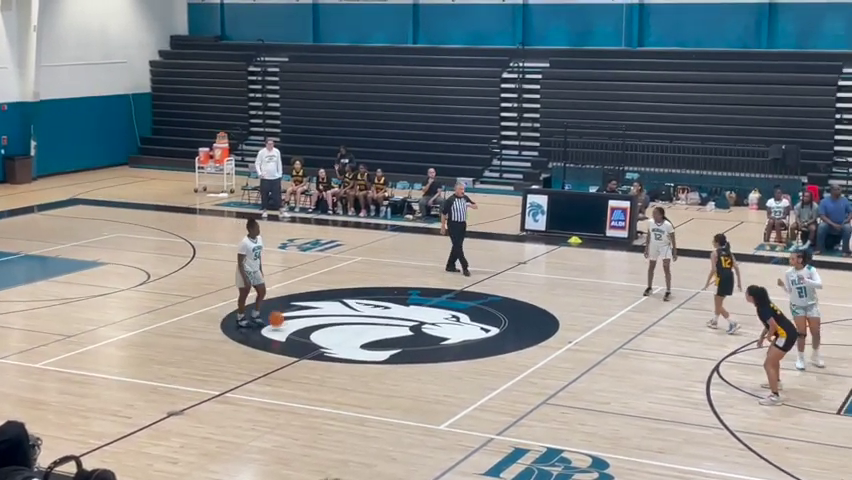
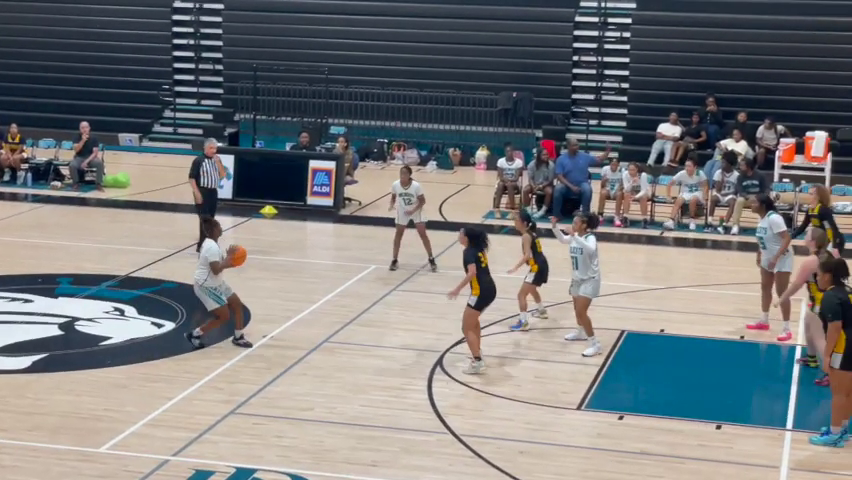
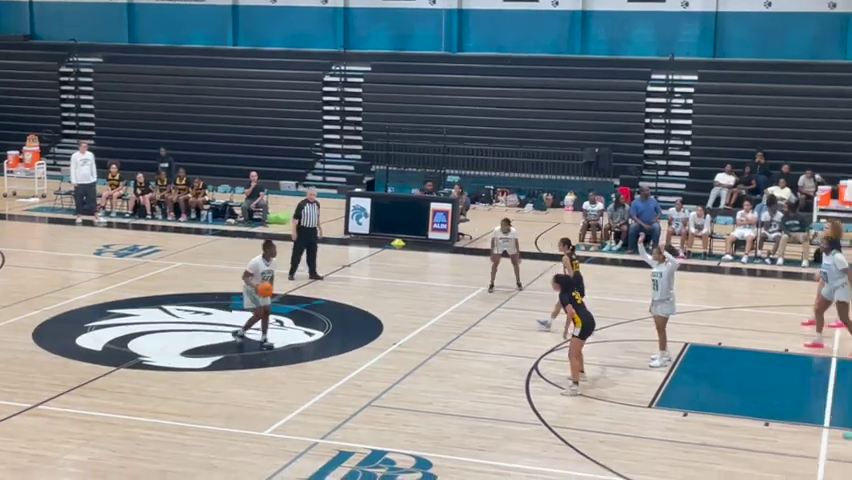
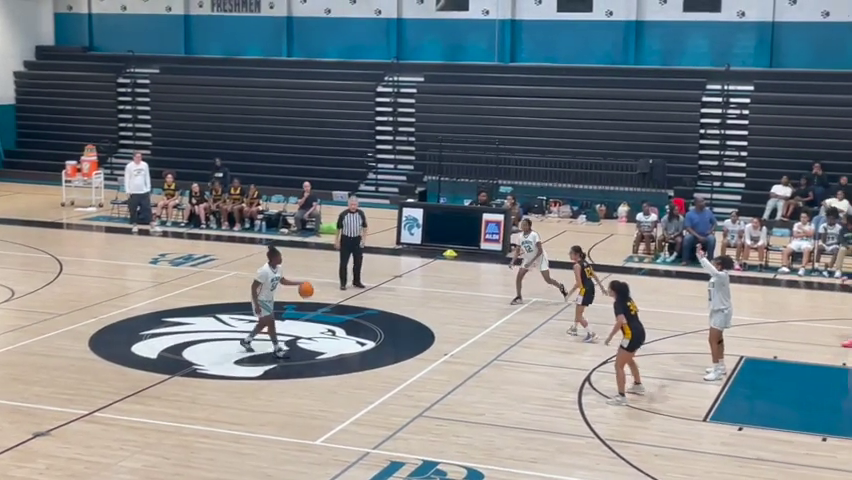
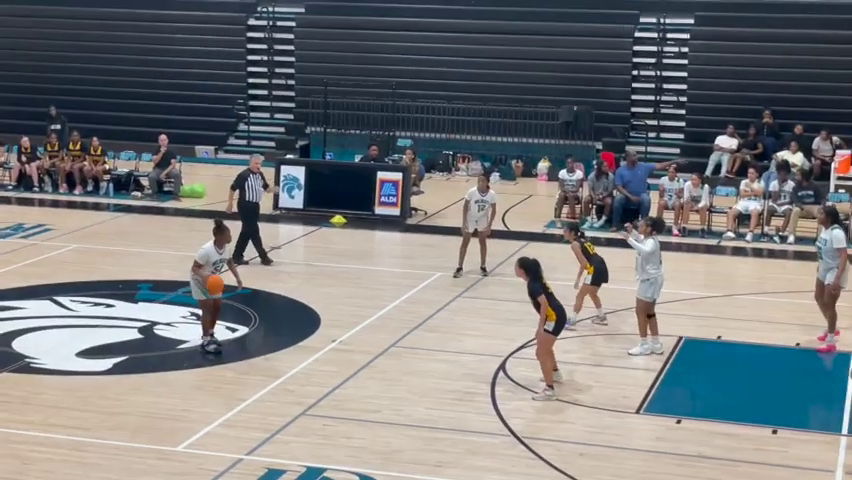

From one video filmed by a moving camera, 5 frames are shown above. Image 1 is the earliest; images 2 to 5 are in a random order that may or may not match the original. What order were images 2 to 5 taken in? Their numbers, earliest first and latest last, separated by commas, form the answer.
4, 3, 5, 2
